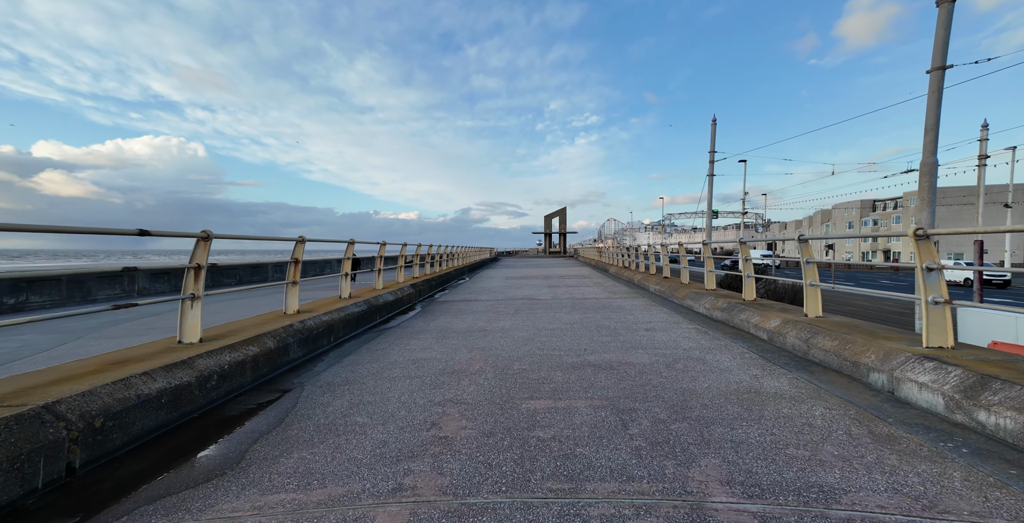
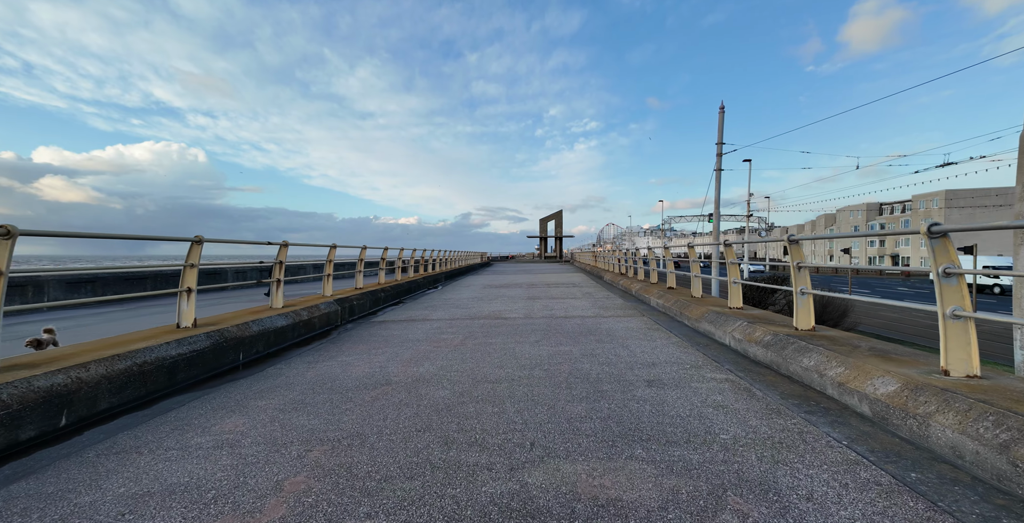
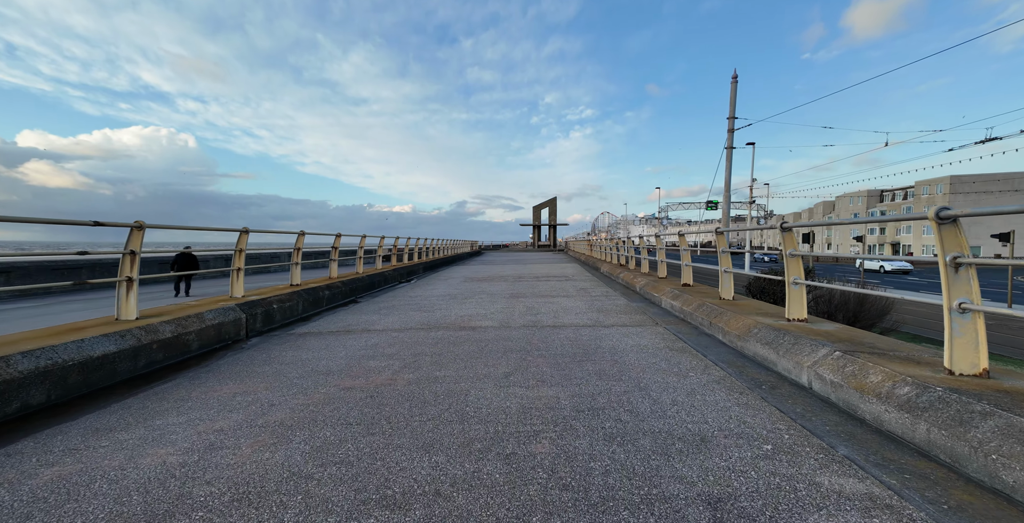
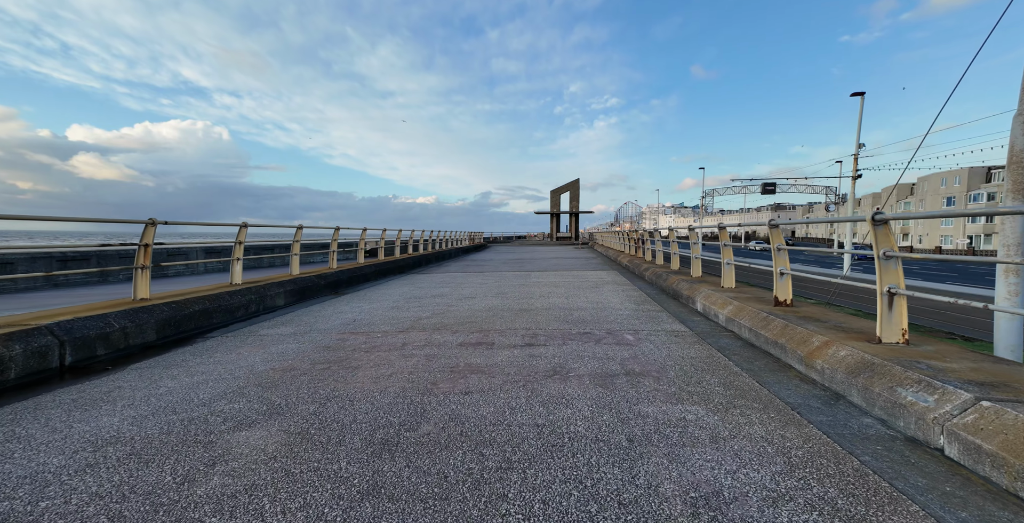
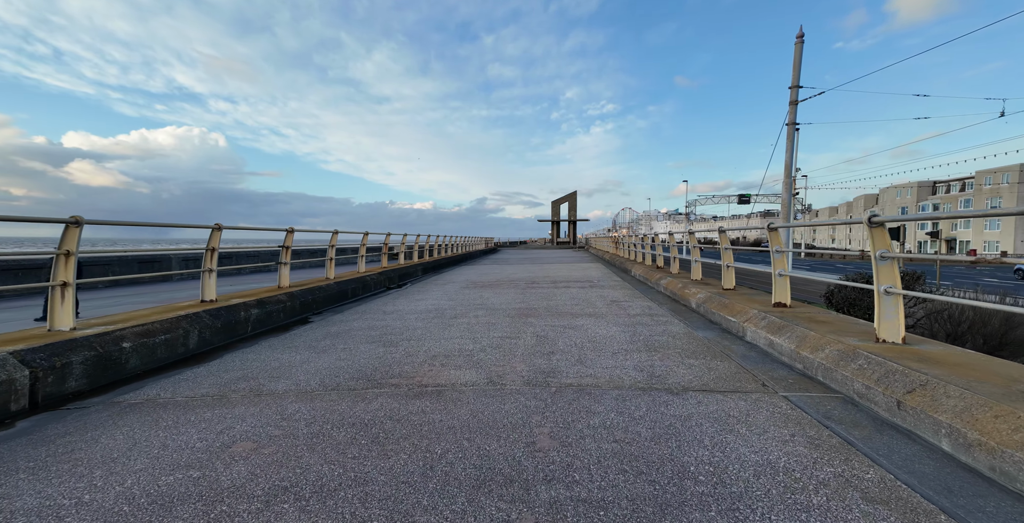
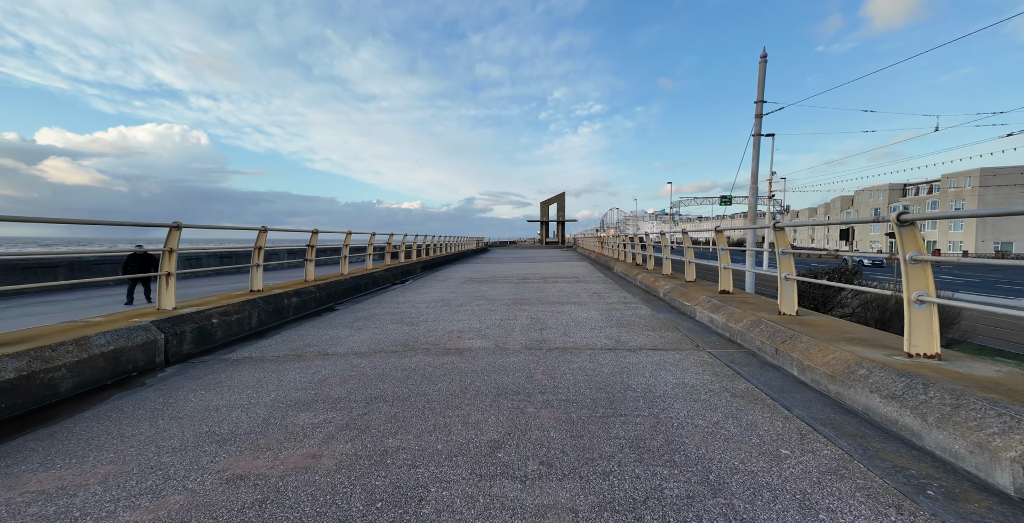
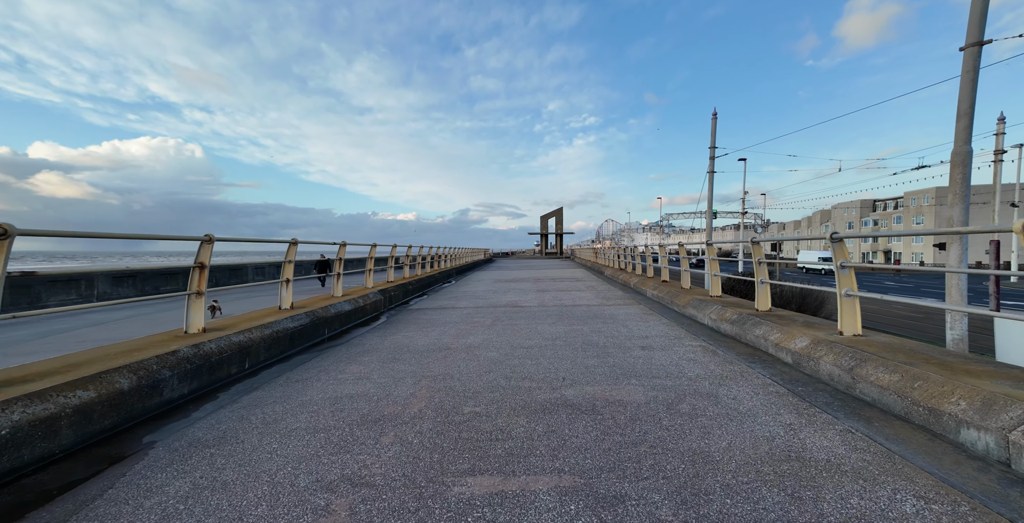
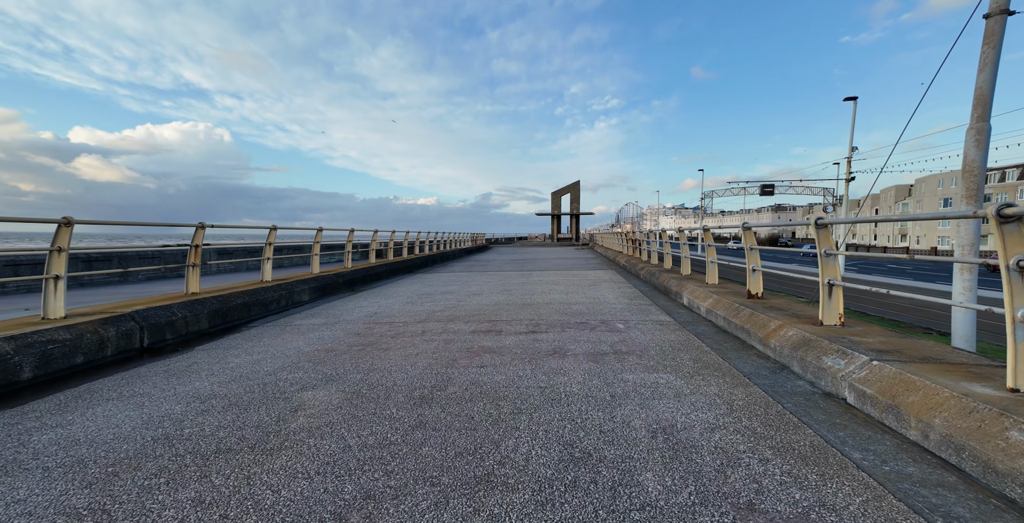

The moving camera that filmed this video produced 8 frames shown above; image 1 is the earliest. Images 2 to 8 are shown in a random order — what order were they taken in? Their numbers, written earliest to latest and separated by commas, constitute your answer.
7, 2, 3, 6, 5, 8, 4
